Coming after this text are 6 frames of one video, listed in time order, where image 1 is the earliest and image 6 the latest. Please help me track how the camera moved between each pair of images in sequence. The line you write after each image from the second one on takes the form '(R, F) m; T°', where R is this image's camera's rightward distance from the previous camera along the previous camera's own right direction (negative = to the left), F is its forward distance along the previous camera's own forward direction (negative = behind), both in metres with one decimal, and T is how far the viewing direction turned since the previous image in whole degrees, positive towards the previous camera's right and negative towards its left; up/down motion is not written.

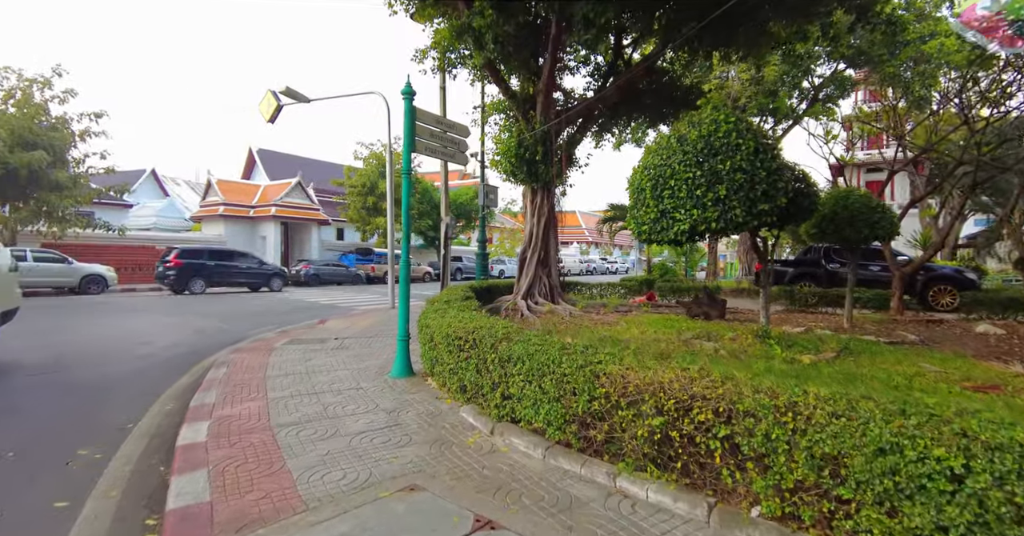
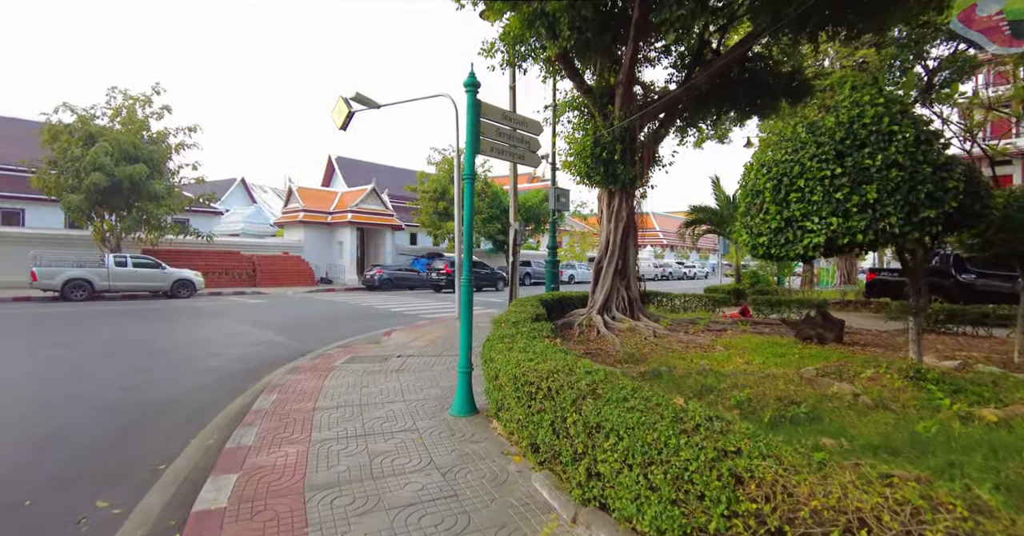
(-0.1, +0.8) m; -8°
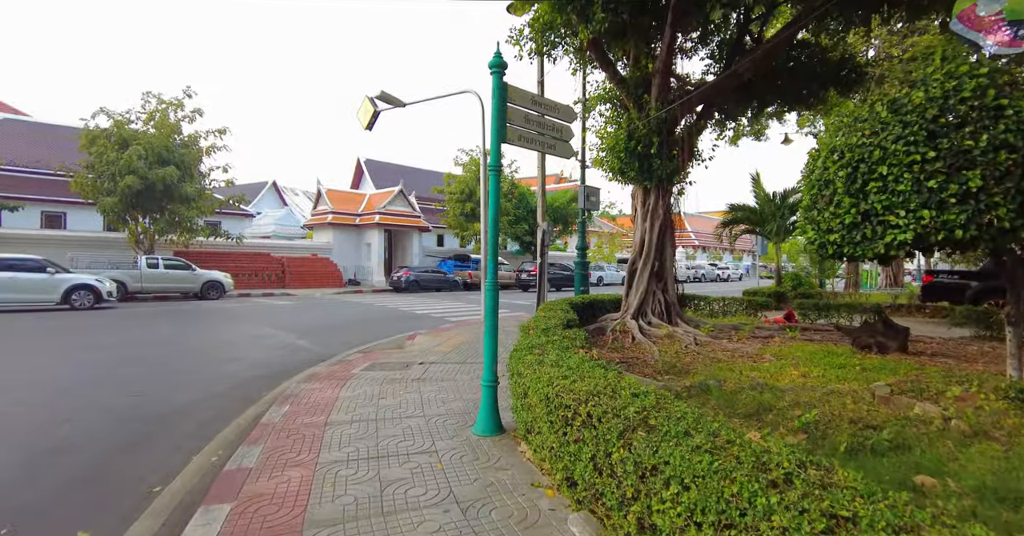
(0.0, +0.5) m; -3°
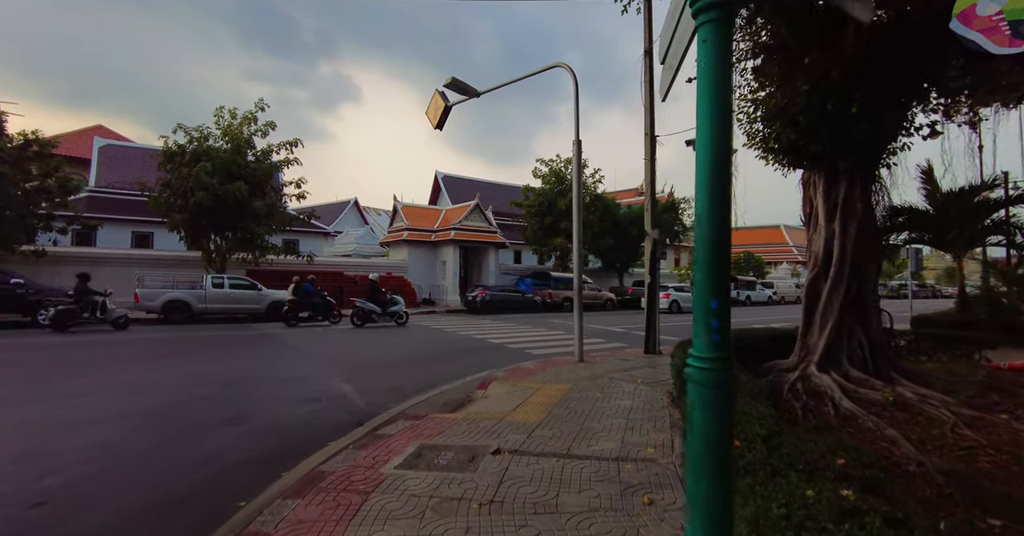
(-0.5, +2.7) m; -9°
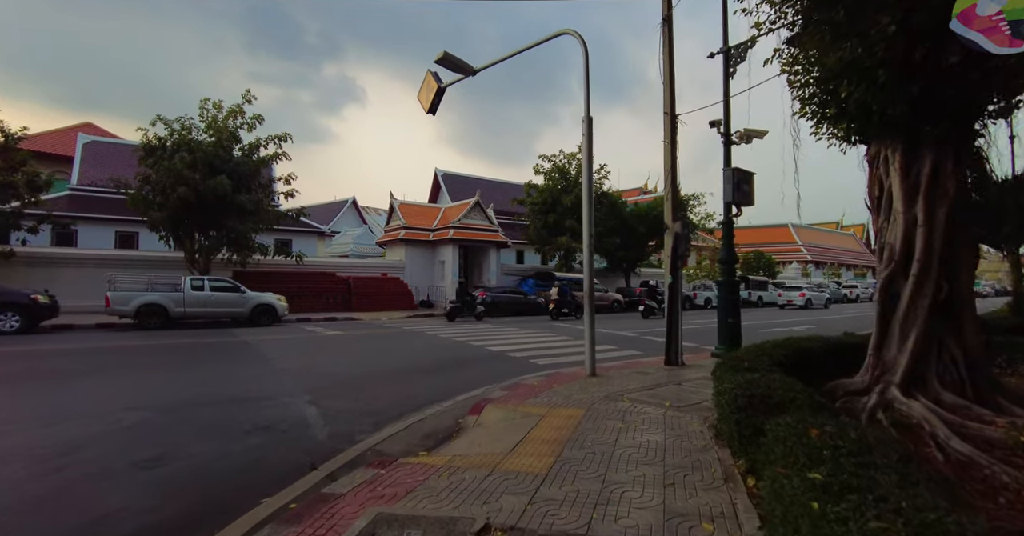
(+0.1, +1.3) m; 0°
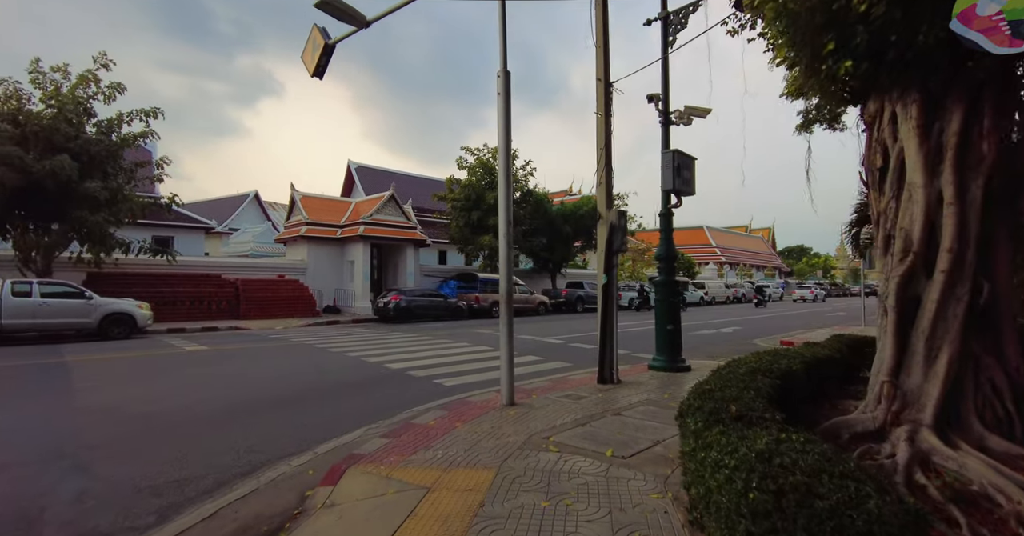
(+0.4, +1.8) m; +8°
